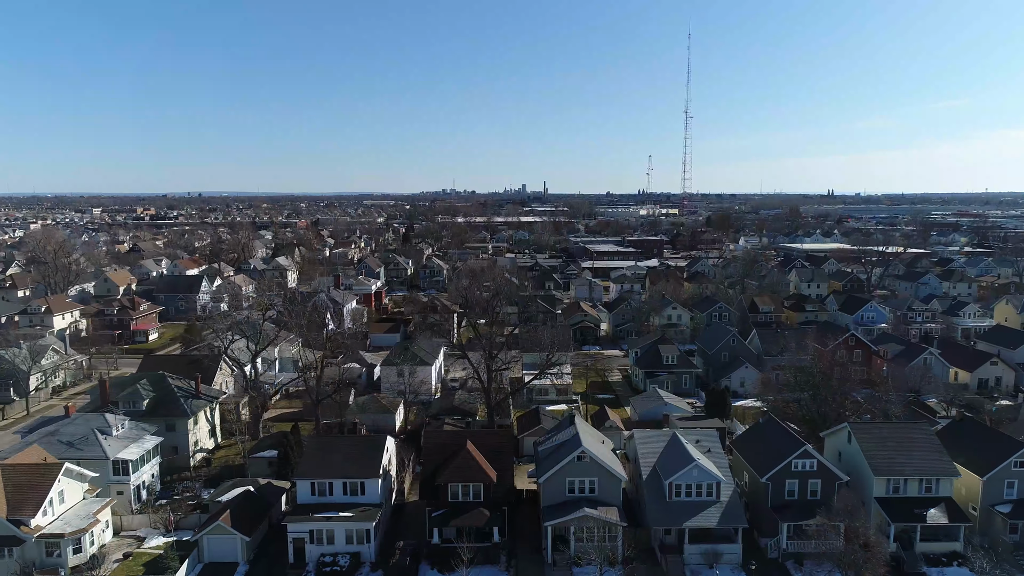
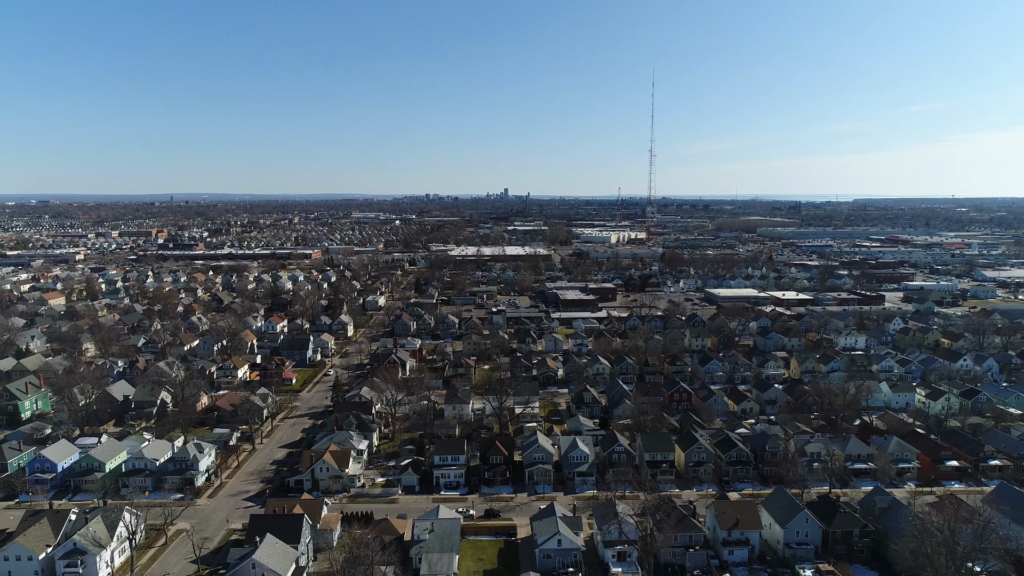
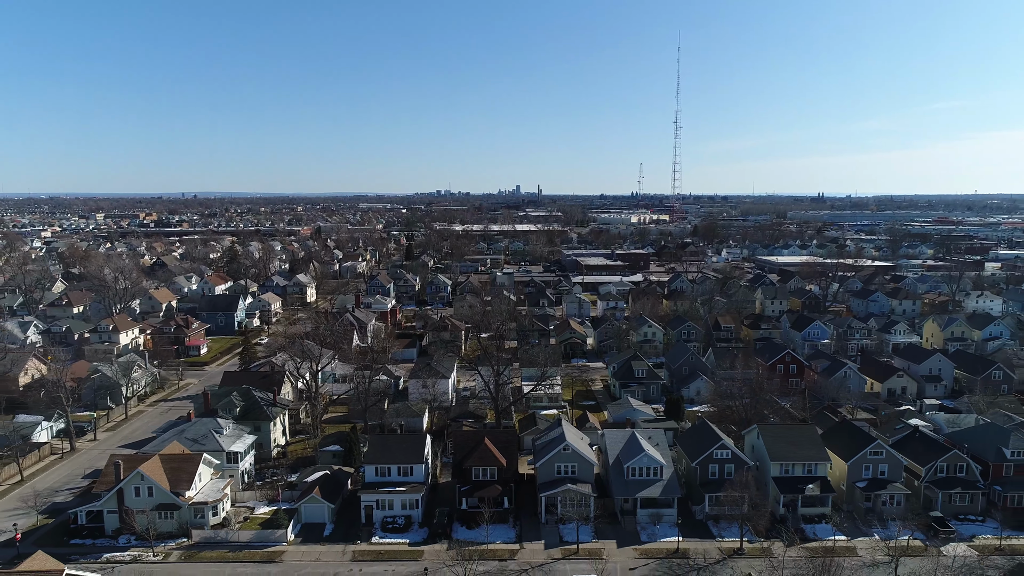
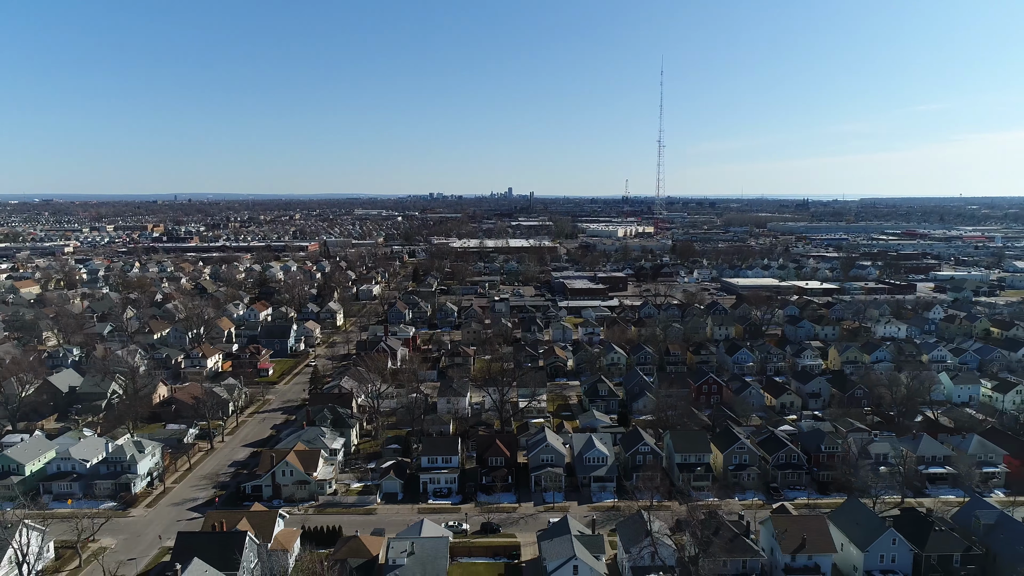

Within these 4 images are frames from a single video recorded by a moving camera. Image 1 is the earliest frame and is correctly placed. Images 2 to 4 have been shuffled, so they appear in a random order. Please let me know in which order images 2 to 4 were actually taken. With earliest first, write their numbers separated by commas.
3, 4, 2
